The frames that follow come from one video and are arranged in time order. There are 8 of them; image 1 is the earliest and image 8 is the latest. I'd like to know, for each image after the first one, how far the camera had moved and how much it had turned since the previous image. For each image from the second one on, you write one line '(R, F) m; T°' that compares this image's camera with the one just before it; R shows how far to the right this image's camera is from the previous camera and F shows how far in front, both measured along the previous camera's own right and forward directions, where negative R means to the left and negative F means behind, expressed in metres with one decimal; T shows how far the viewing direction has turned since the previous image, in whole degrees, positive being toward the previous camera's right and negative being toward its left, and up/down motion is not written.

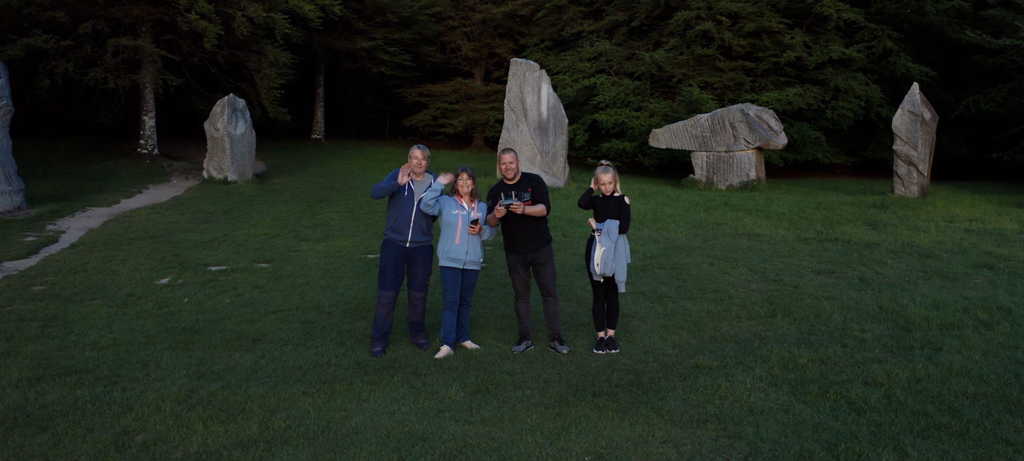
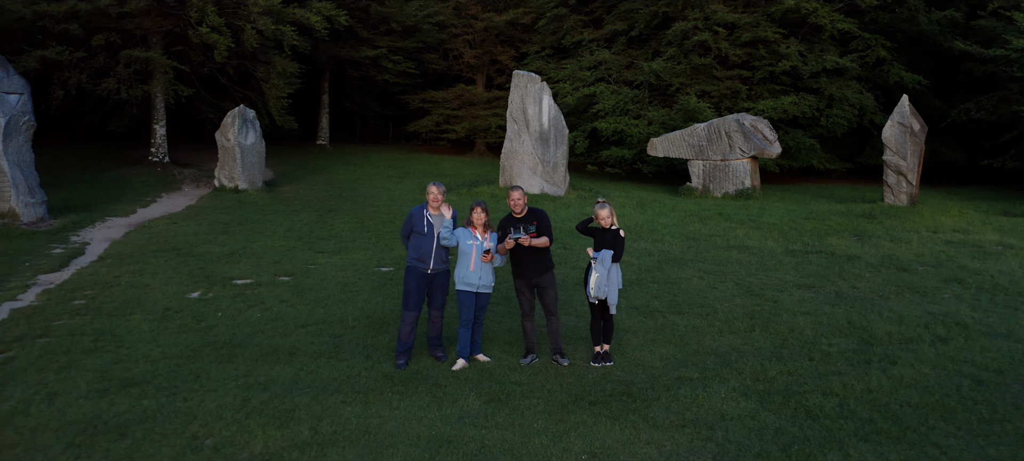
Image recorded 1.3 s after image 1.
(-0.1, -0.5) m; 0°
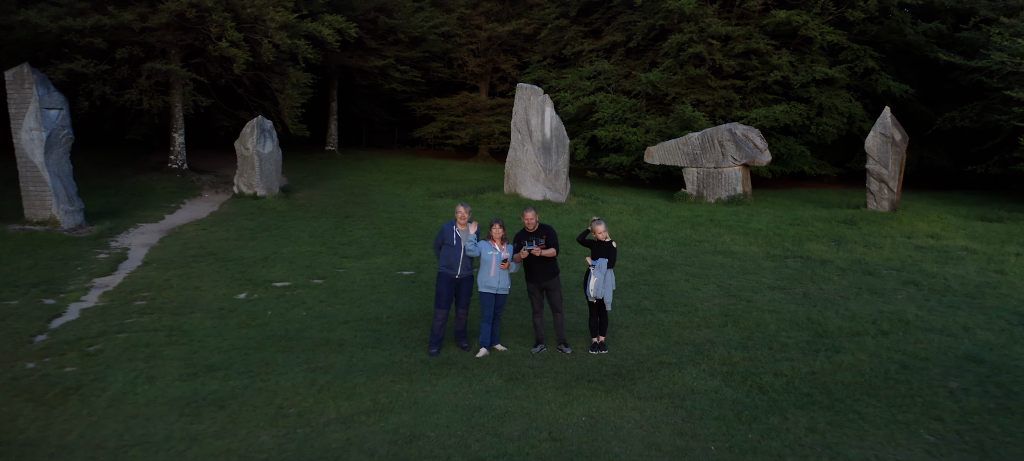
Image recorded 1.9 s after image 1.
(-0.1, -0.8) m; 0°
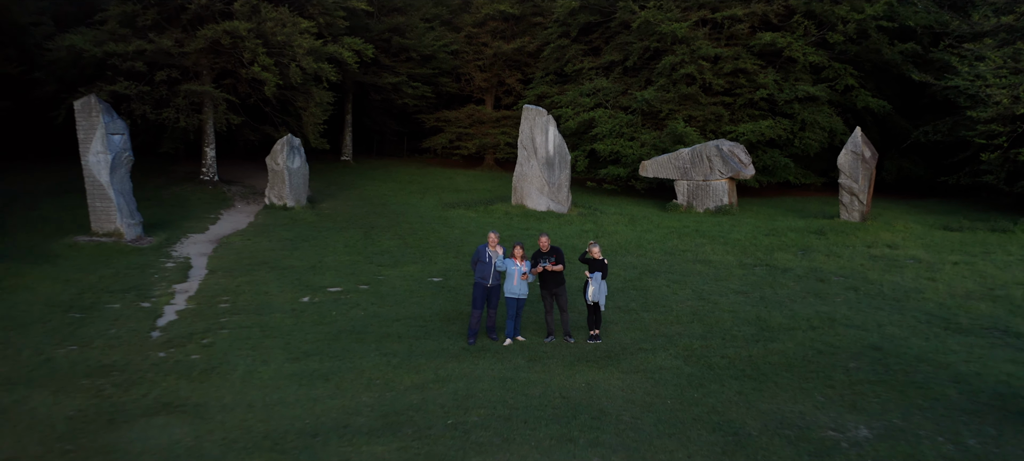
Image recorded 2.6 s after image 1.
(-0.2, -1.6) m; 0°
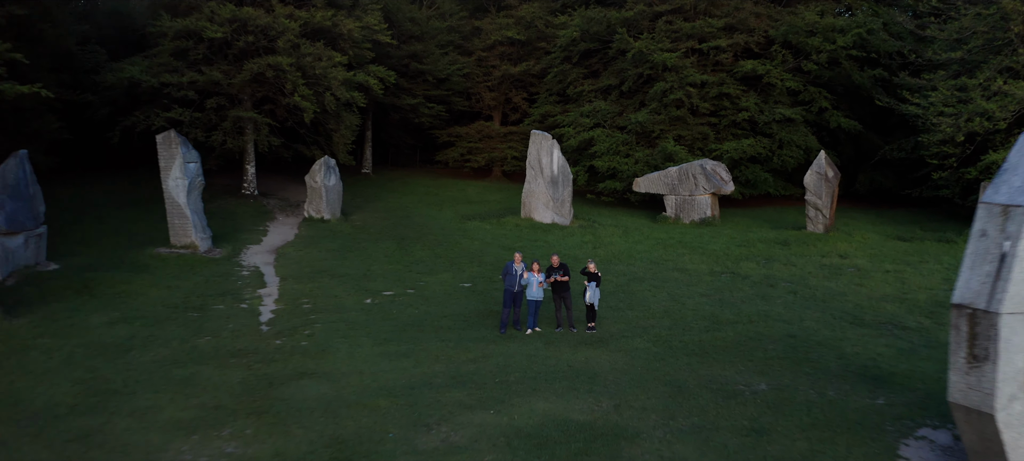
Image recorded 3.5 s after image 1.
(-0.4, -2.5) m; 0°
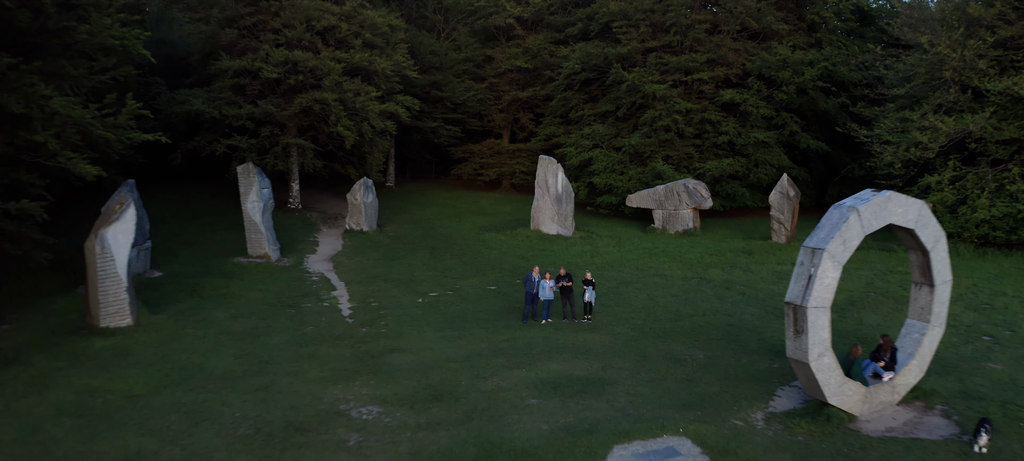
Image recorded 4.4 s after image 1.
(-0.5, -3.6) m; 0°
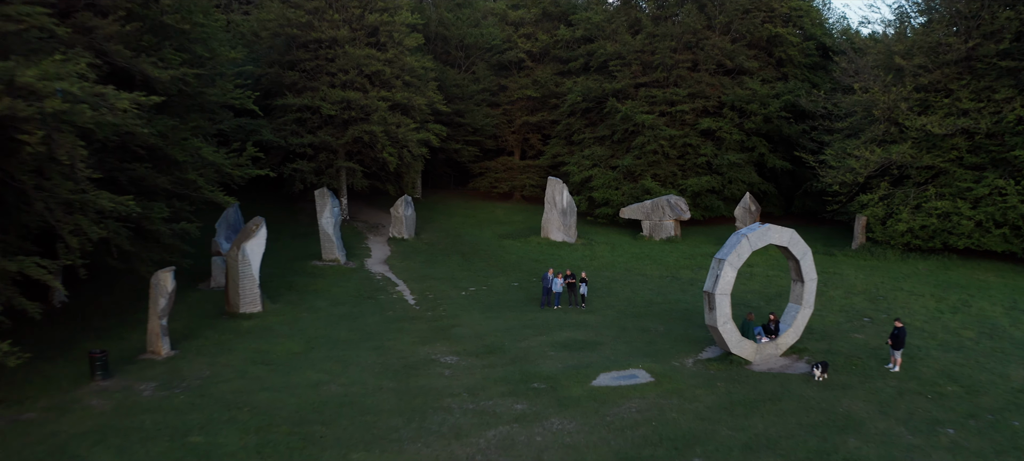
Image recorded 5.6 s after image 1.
(-0.8, -5.4) m; 0°
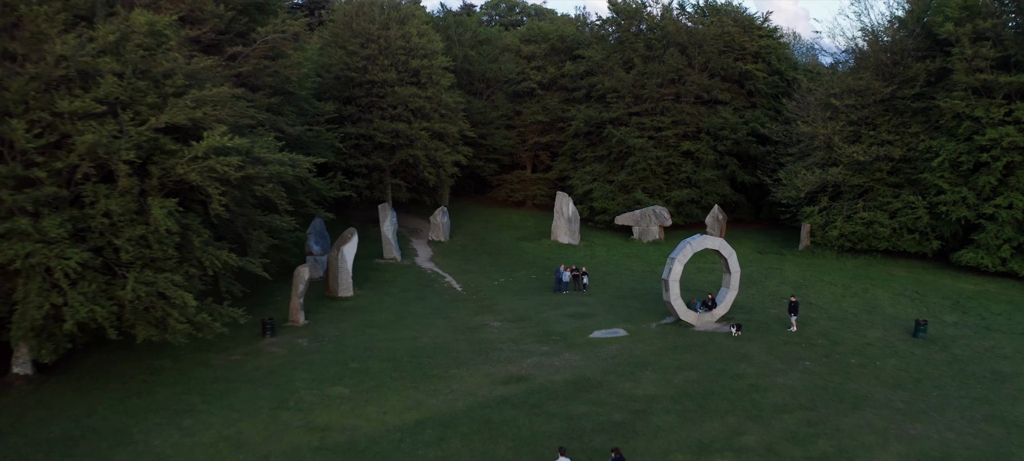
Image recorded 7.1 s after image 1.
(-1.1, -7.5) m; 0°
